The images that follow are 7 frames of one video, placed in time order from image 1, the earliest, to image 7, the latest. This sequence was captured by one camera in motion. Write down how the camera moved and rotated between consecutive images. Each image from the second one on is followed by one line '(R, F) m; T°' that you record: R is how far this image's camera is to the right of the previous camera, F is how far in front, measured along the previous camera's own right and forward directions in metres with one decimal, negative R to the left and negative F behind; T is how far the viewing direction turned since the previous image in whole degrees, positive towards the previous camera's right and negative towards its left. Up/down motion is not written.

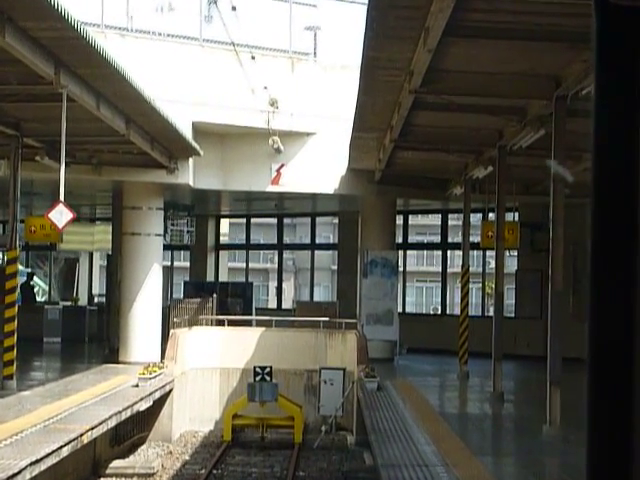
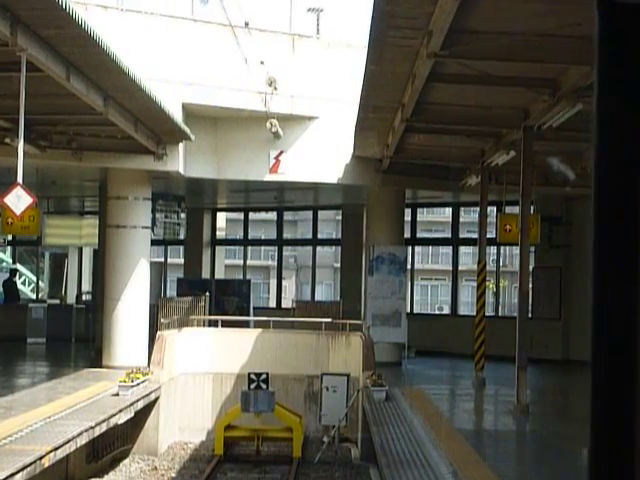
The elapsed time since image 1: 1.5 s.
(0.0, +1.6) m; 0°
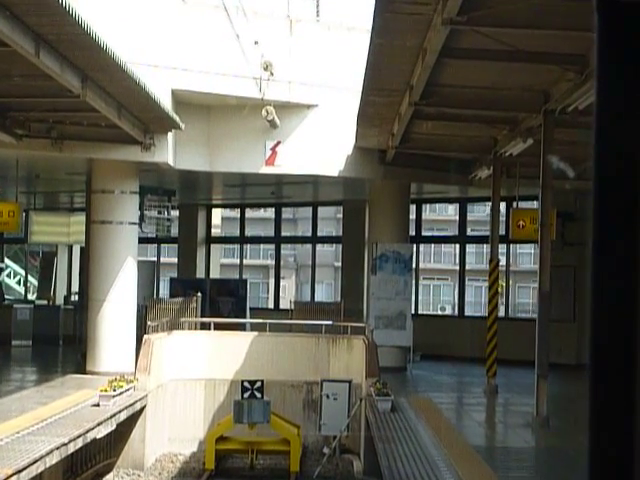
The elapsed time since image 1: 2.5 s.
(0.0, +1.2) m; 0°
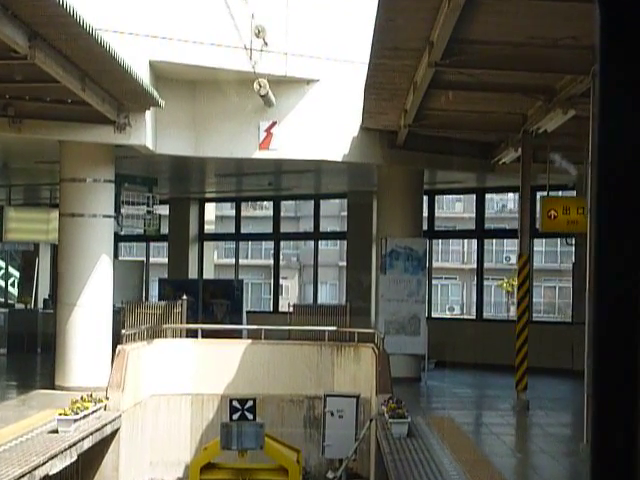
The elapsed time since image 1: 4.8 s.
(0.0, +2.1) m; 0°
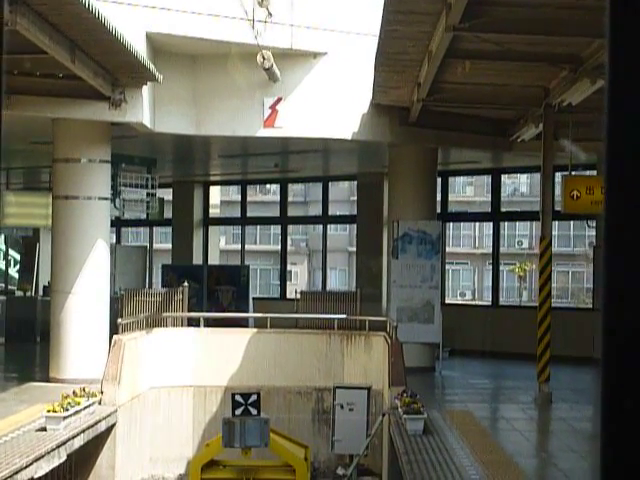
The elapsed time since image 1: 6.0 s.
(0.0, +0.8) m; 0°
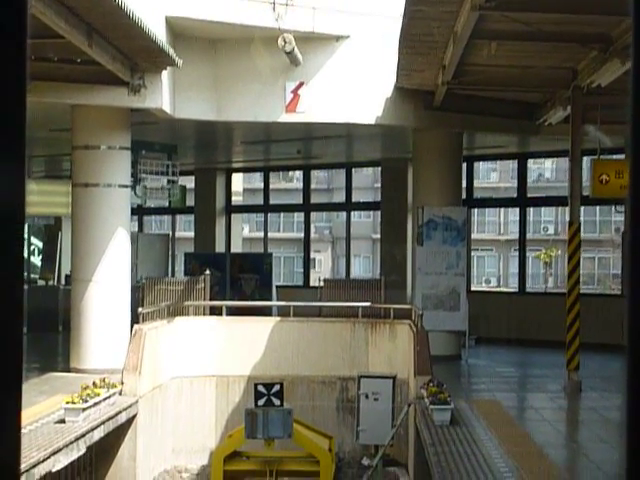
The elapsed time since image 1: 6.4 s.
(0.0, +0.2) m; -1°
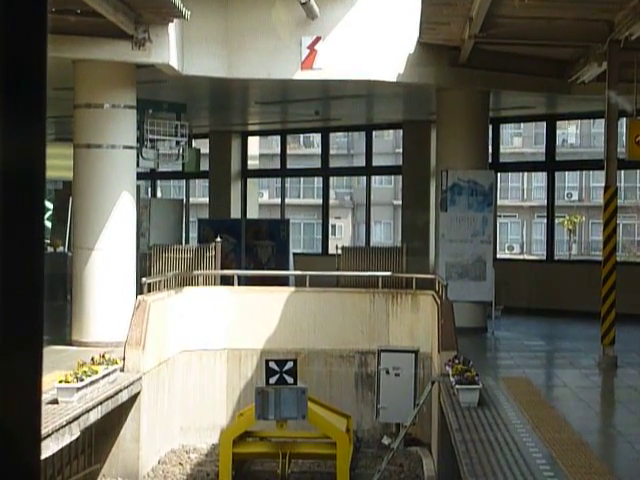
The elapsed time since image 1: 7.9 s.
(0.0, +0.8) m; -1°
